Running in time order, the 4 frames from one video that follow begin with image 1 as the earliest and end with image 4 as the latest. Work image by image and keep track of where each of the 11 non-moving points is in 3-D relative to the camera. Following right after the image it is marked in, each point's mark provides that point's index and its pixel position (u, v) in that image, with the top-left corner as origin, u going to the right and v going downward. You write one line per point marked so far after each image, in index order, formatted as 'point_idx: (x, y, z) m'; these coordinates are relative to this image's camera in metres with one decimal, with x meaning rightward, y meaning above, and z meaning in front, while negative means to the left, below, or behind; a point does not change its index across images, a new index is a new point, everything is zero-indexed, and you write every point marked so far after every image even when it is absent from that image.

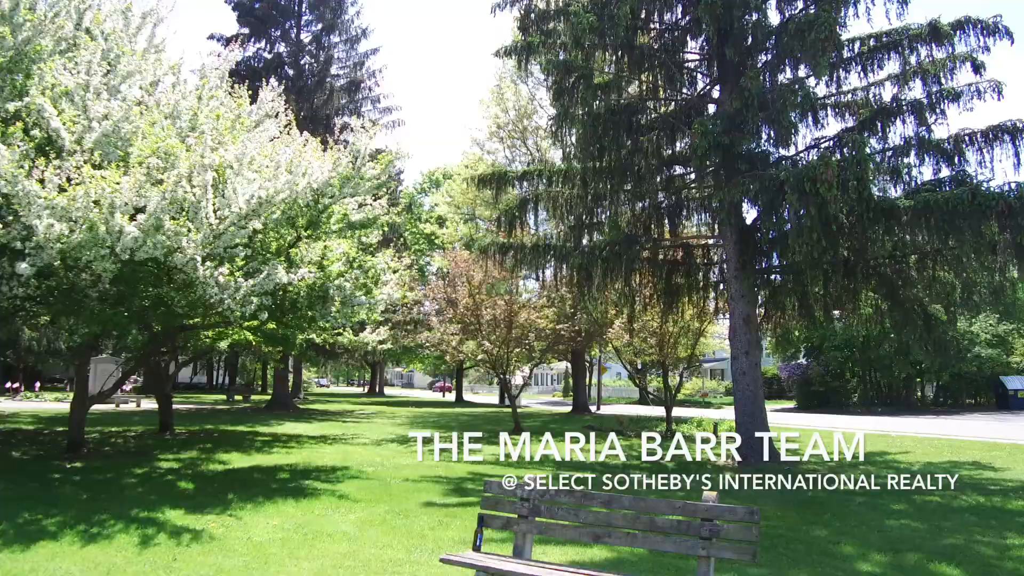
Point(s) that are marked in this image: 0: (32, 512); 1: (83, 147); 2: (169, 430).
0: (-4.1, -1.9, +7.5) m
1: (-4.6, +1.5, +9.4) m
2: (-6.9, -2.8, +17.5) m
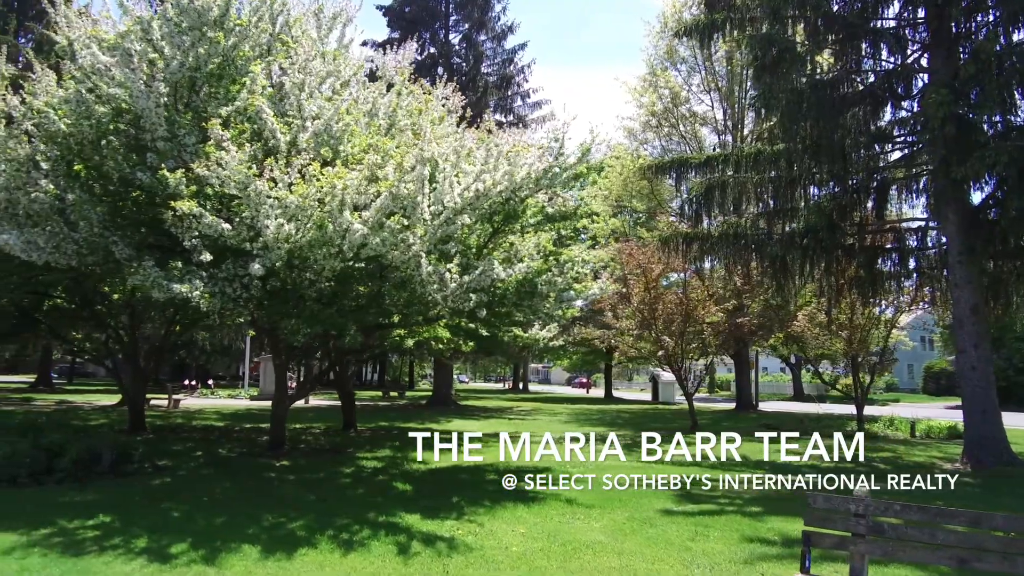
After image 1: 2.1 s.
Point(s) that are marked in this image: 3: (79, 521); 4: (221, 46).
0: (-2.0, -1.9, +7.5) m
1: (-2.3, +1.5, +9.3) m
2: (-3.2, -2.8, +17.8) m
3: (-3.4, -1.8, +6.9) m
4: (-3.2, +2.7, +9.6) m
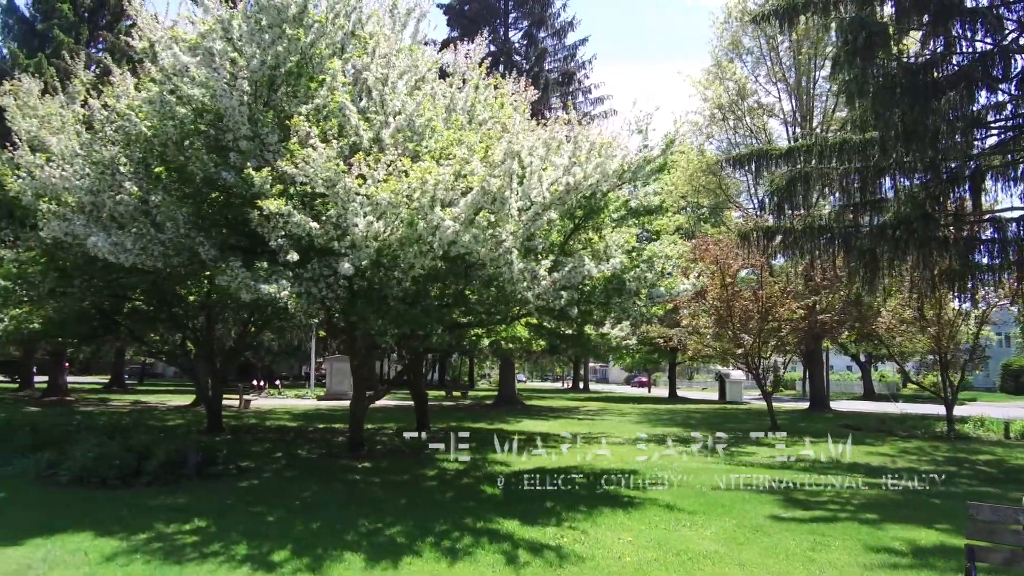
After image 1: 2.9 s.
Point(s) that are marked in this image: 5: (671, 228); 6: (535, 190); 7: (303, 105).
0: (-1.2, -1.9, +7.3) m
1: (-1.4, +1.5, +9.2) m
2: (-1.7, -2.8, +17.6) m
3: (-2.6, -1.8, +6.8) m
4: (-2.3, +2.7, +9.5) m
5: (+2.2, +0.8, +12.2) m
6: (+0.2, +0.9, +8.3) m
7: (-2.3, +2.0, +9.7) m
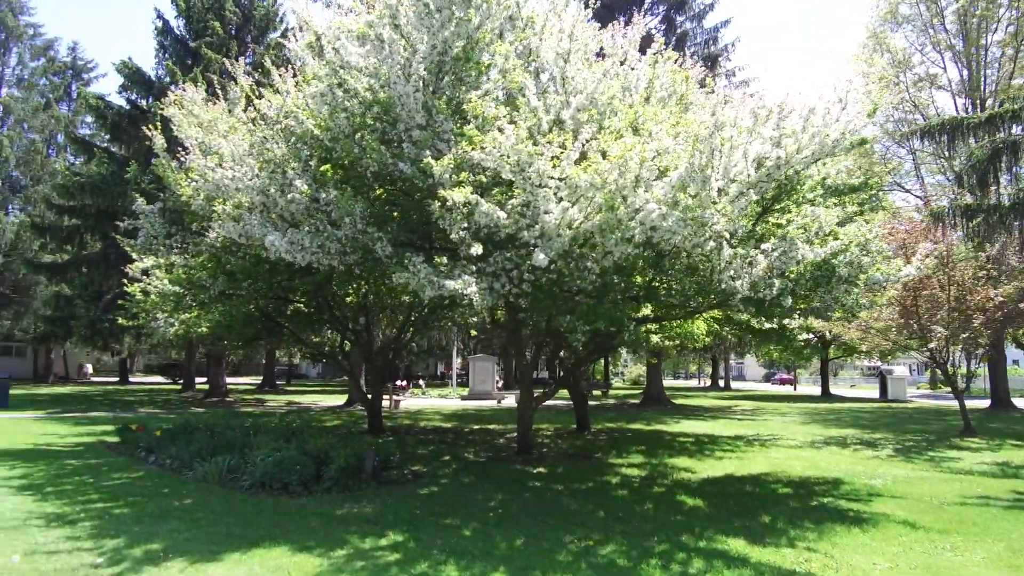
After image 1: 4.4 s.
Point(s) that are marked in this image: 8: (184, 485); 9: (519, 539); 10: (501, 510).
0: (+0.5, -1.8, +6.6) m
1: (+0.5, +1.6, +8.5) m
2: (+1.5, -2.7, +16.9) m
3: (-1.0, -1.8, +6.3) m
4: (-0.4, +2.7, +8.9) m
5: (+4.5, +1.0, +11.0) m
6: (+1.9, +1.0, +7.4) m
7: (-0.4, +2.1, +9.2) m
8: (-3.4, -2.0, +9.0) m
9: (0.0, -1.8, +6.4) m
10: (-0.1, -2.0, +7.7) m
